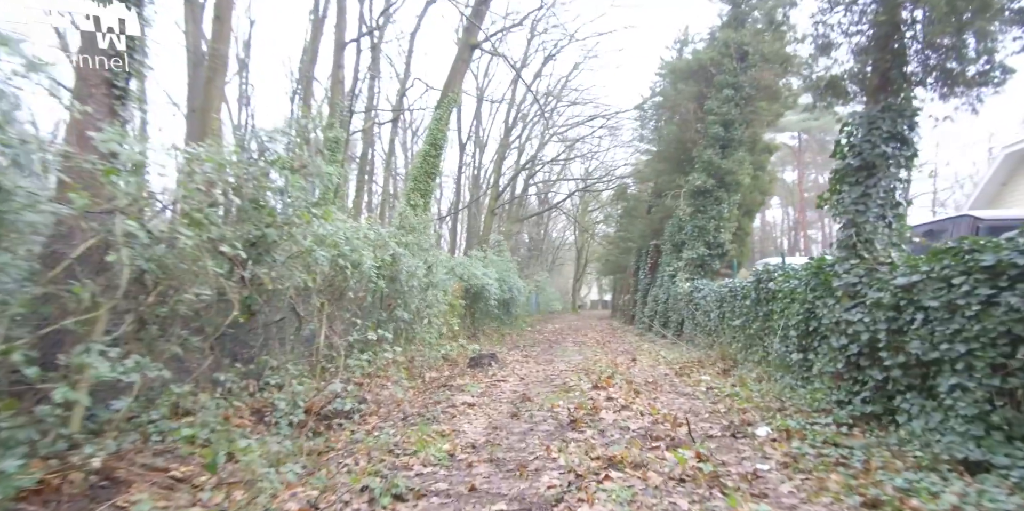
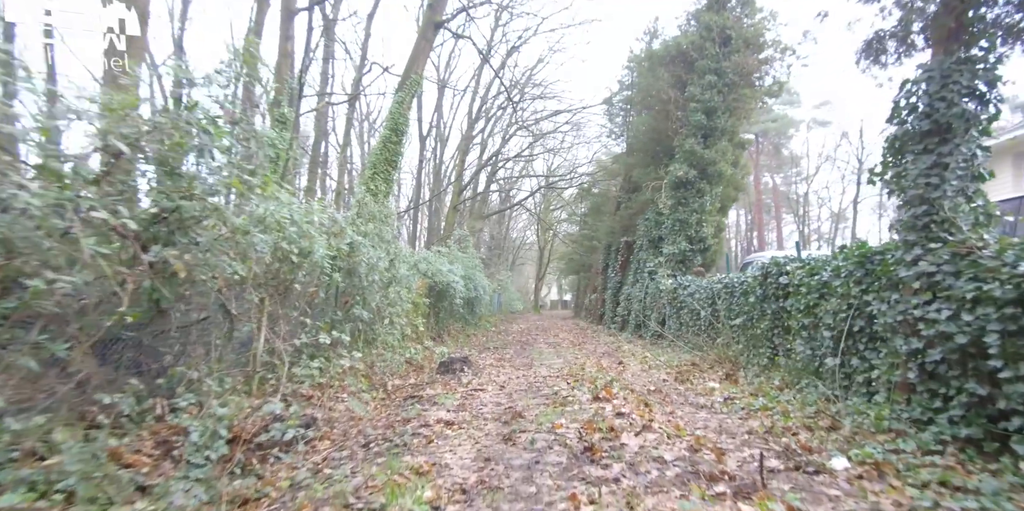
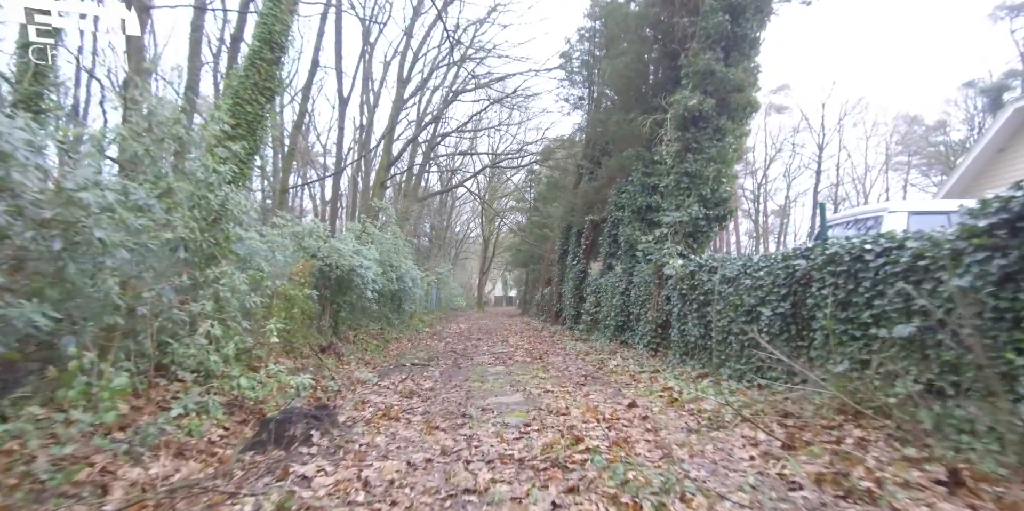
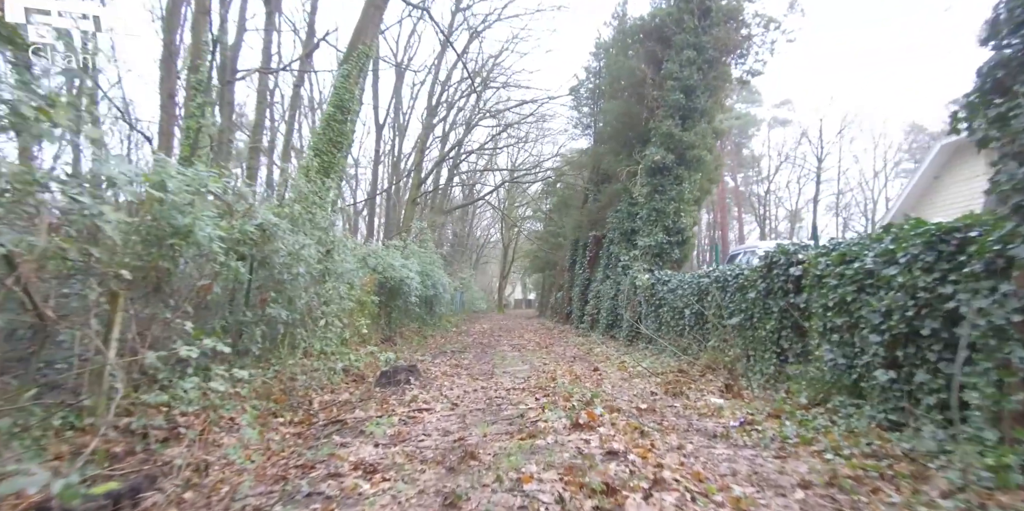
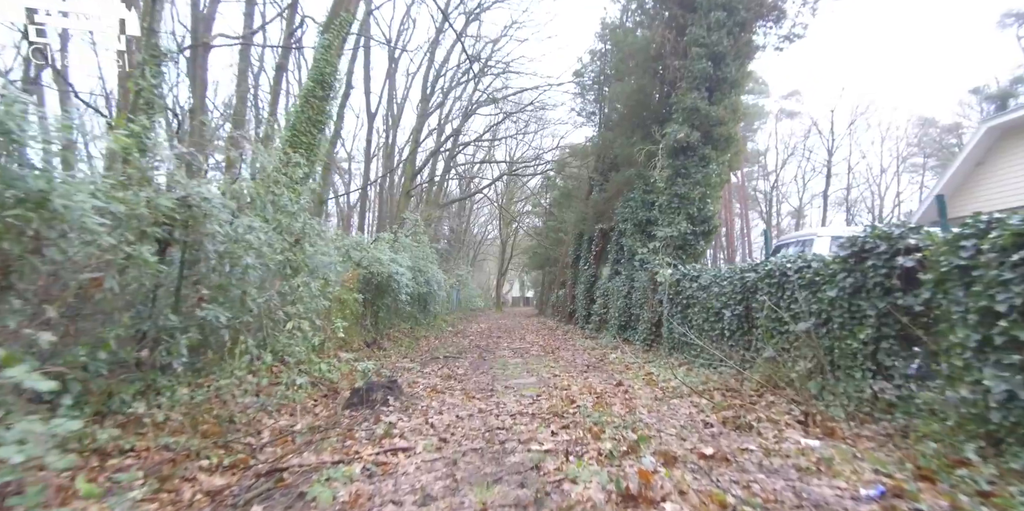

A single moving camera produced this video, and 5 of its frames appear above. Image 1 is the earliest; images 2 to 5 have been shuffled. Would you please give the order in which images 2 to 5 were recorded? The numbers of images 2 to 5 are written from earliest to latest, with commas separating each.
2, 4, 5, 3
